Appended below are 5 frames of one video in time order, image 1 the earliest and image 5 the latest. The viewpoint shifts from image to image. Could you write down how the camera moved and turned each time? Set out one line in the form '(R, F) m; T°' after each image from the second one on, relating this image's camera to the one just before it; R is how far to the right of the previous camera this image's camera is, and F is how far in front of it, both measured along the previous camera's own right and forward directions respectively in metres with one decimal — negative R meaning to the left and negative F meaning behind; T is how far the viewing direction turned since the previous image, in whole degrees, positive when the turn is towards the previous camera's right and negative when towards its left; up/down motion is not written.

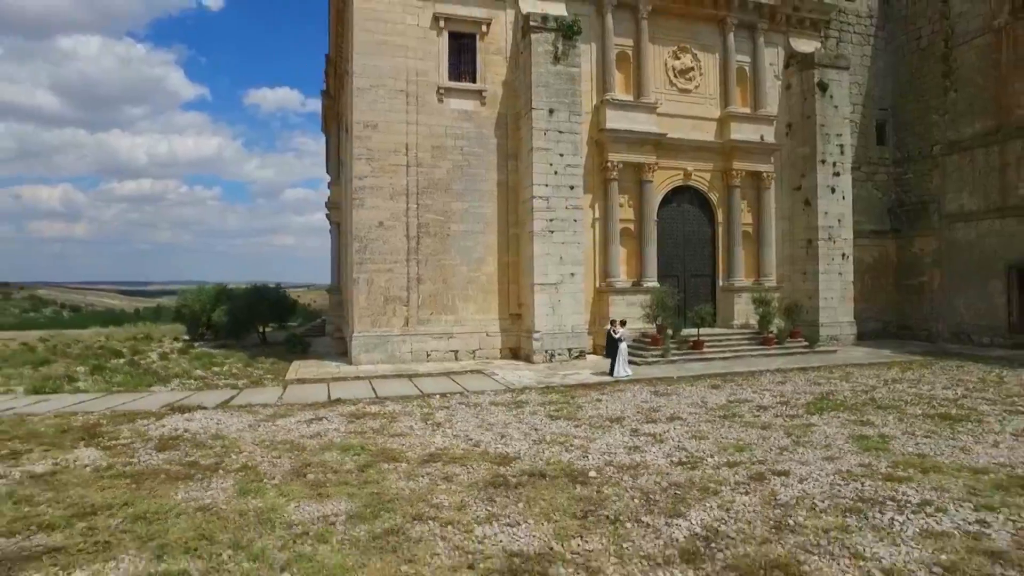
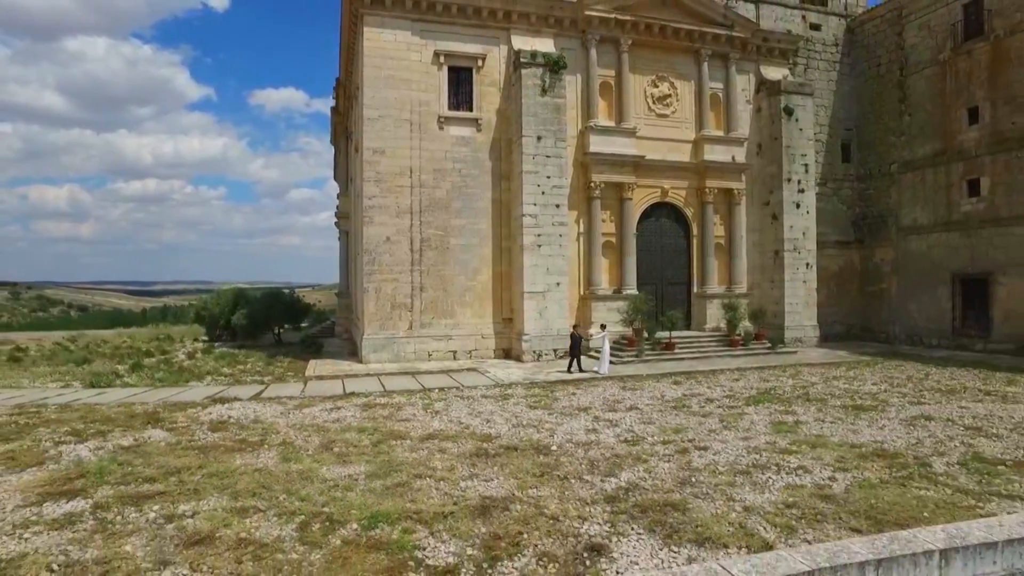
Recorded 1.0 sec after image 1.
(+0.2, -1.5) m; 0°
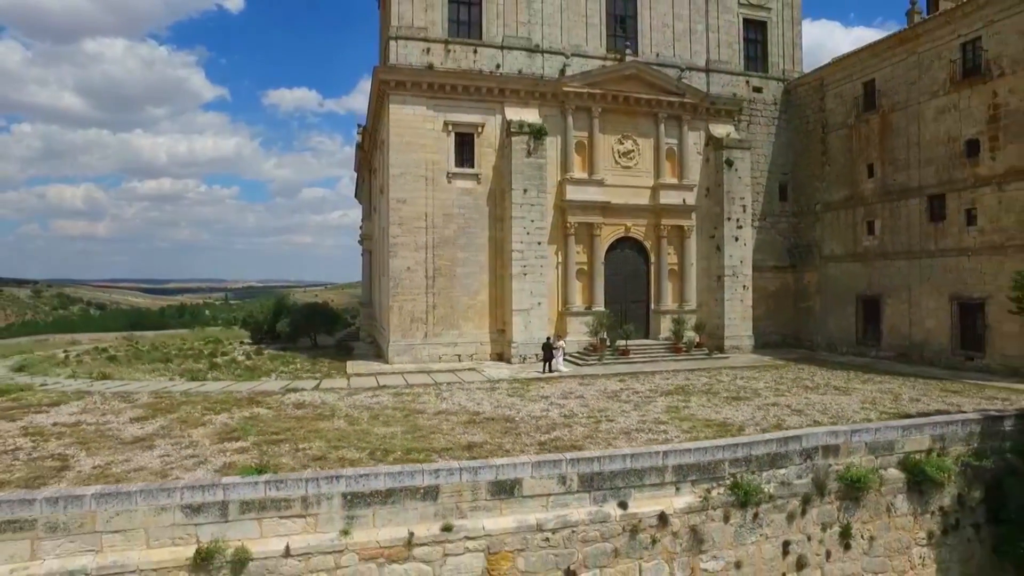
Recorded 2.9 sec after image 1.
(+0.5, -4.0) m; -1°
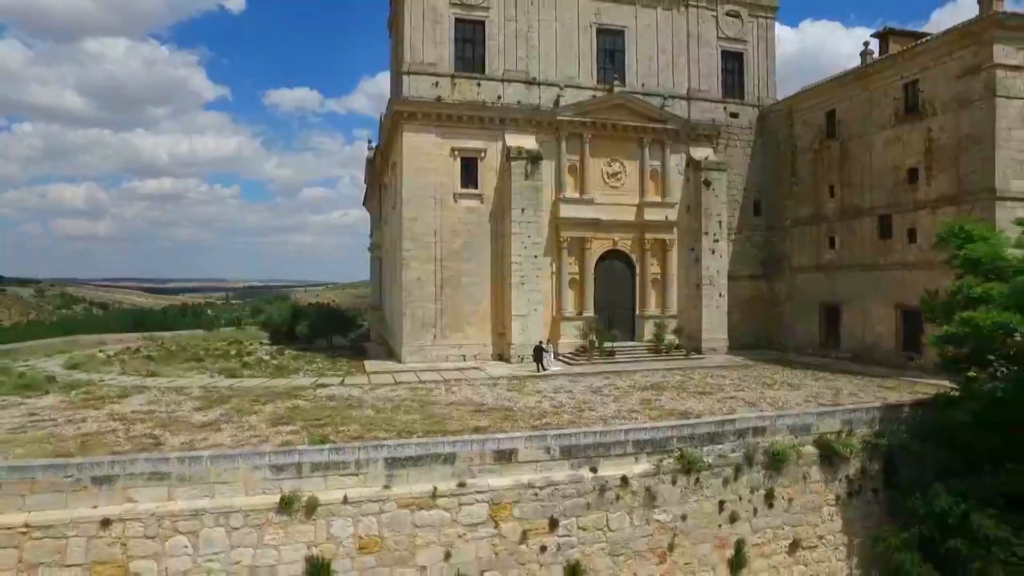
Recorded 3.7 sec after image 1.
(0.0, -2.2) m; 0°
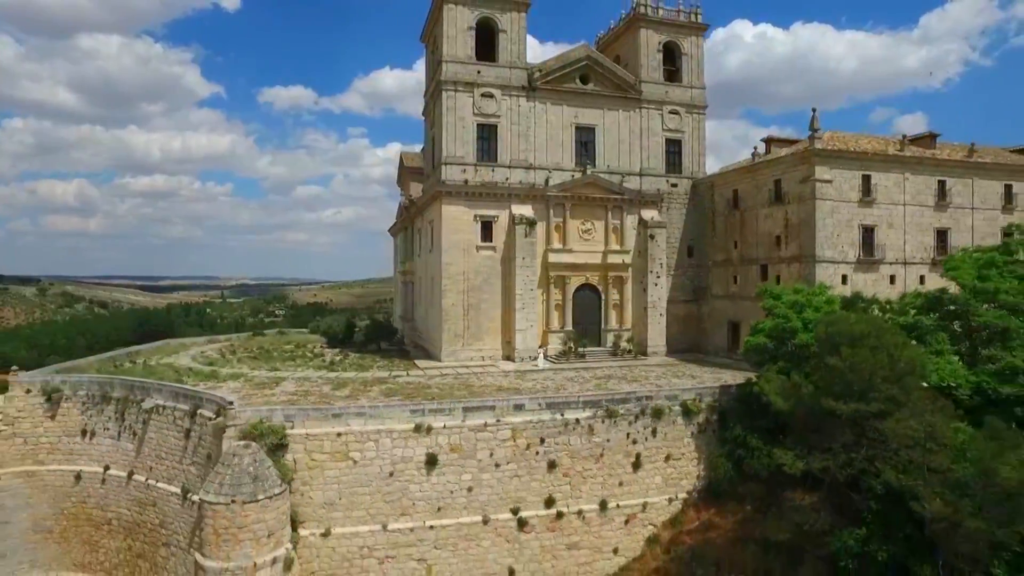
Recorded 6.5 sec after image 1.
(-0.5, -9.3) m; +1°
